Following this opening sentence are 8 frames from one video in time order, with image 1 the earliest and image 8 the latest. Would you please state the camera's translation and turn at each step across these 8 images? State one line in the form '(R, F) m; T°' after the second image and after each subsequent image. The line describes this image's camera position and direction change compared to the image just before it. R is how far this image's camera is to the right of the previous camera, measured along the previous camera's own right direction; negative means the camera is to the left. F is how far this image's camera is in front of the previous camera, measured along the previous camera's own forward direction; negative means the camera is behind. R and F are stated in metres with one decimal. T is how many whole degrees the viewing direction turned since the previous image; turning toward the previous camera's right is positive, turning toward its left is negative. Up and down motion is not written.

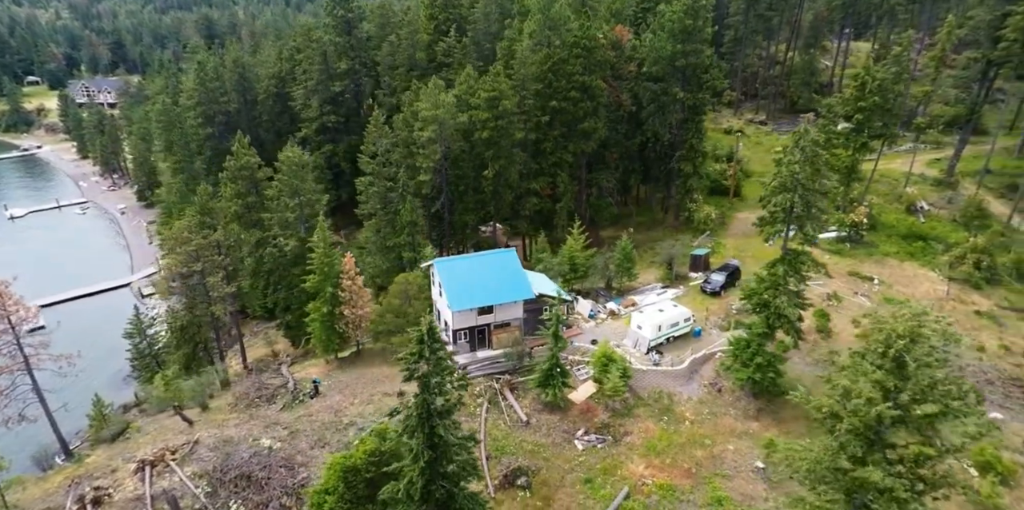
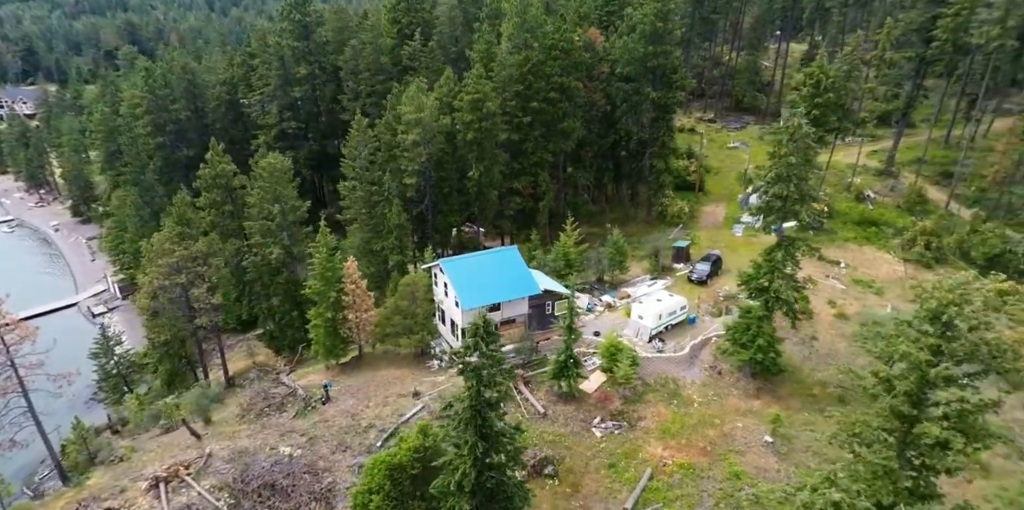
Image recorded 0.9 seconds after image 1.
(-2.6, -0.4) m; +5°
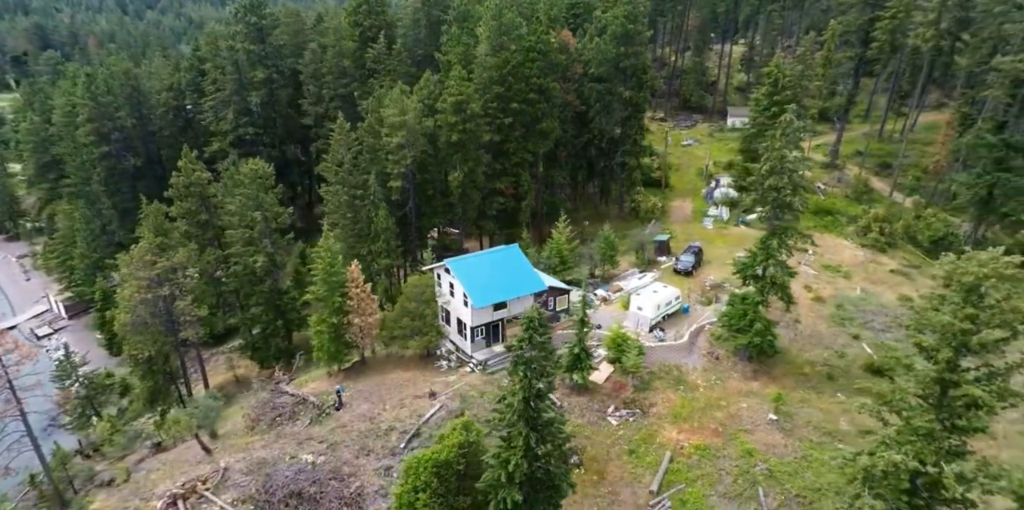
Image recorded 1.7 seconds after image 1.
(-2.7, -0.3) m; +5°
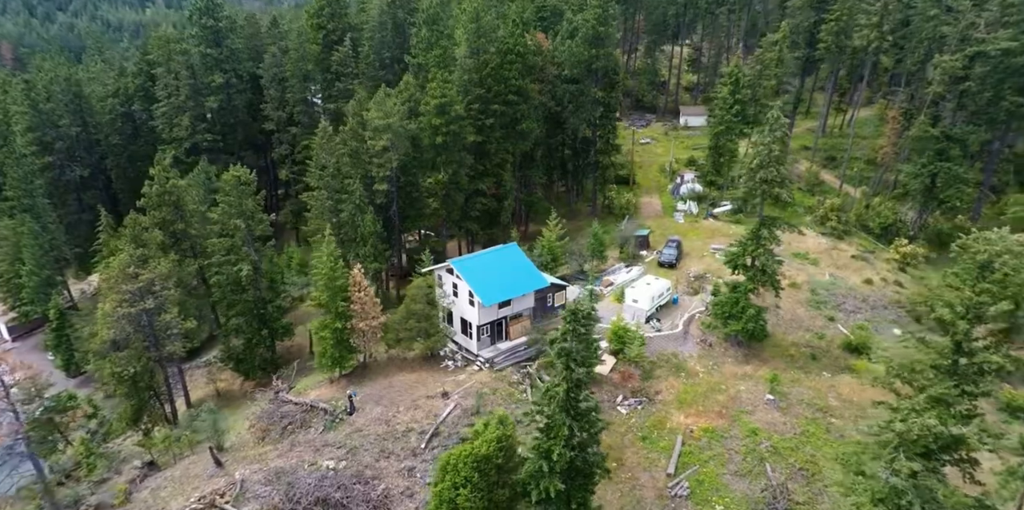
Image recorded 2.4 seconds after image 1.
(-2.4, -0.3) m; +5°
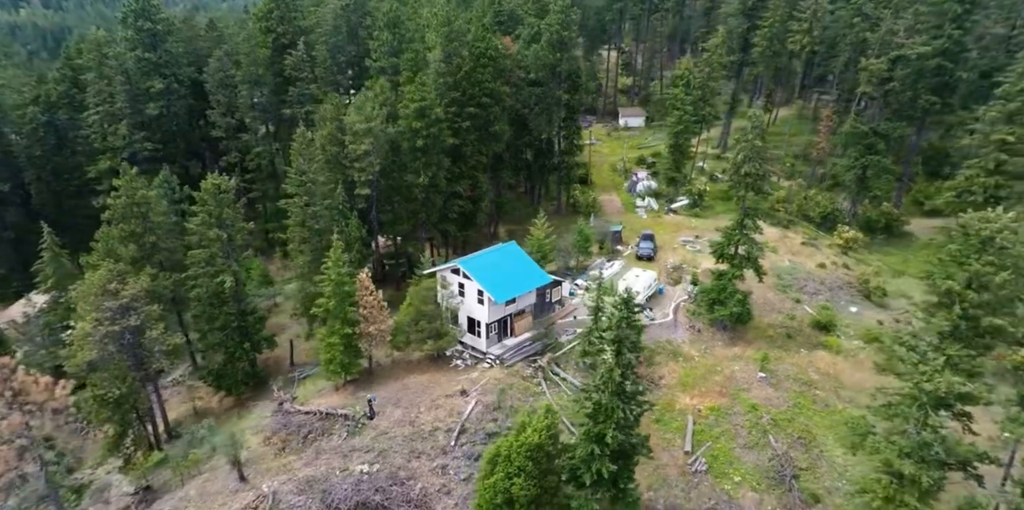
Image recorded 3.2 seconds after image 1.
(-3.5, -0.4) m; +7°
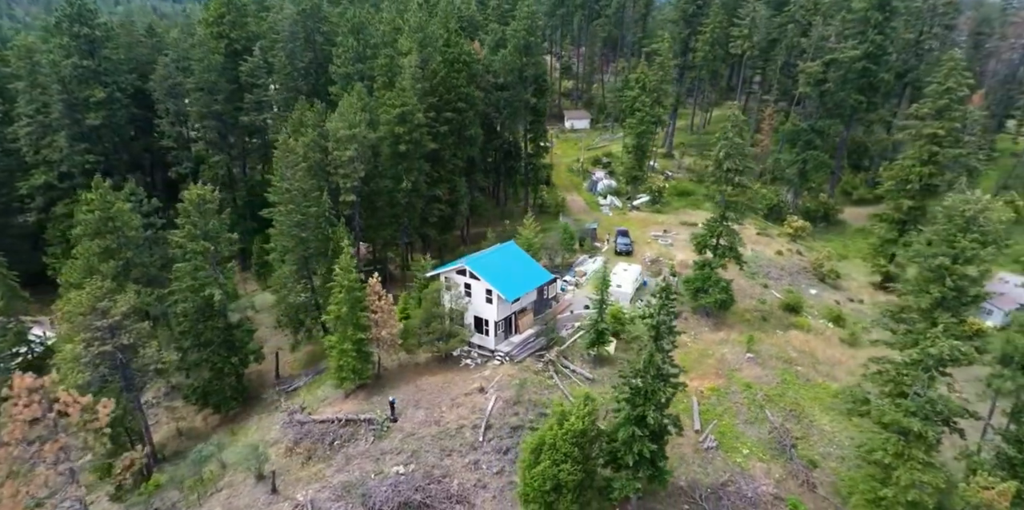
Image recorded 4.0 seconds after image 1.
(-3.3, -0.6) m; +7°
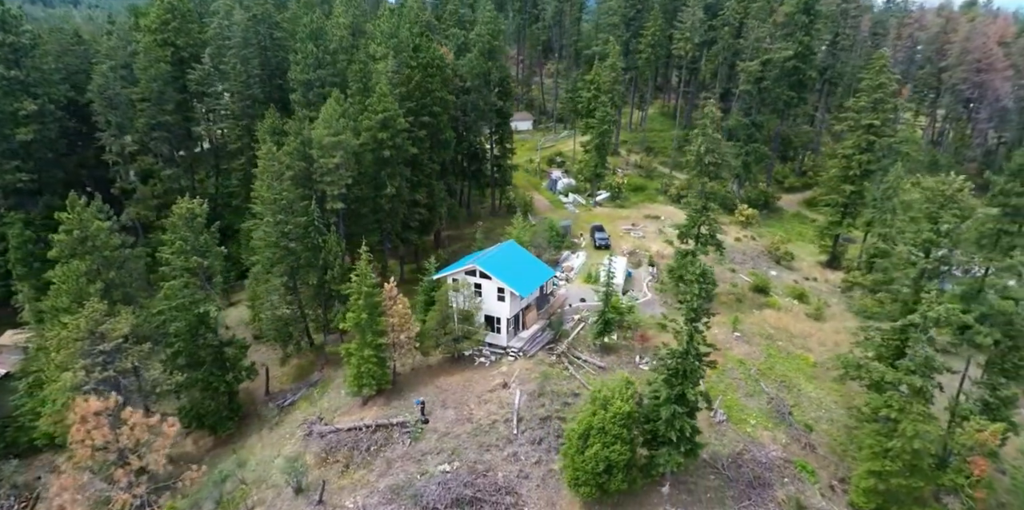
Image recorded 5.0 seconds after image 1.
(-3.8, -0.6) m; +7°
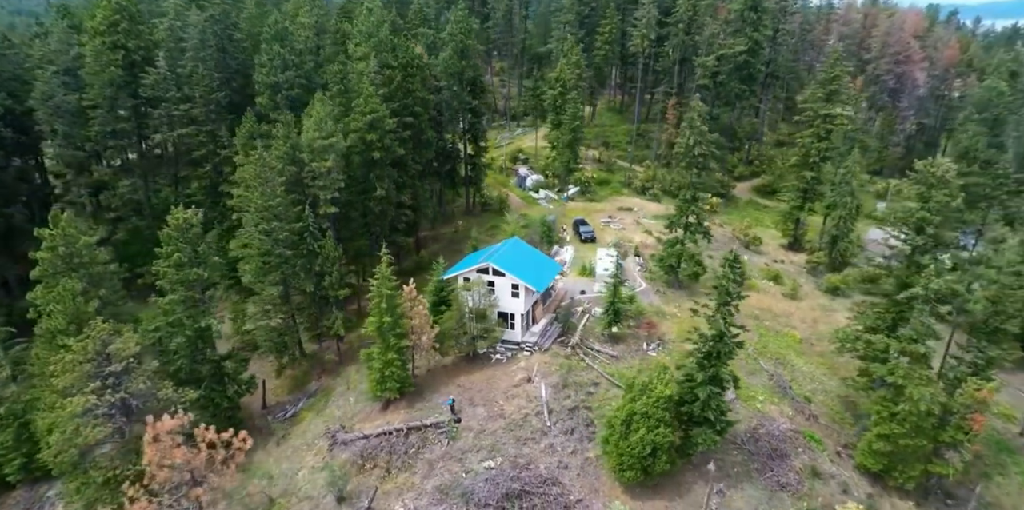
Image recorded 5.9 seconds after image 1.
(-3.5, -0.2) m; +6°
